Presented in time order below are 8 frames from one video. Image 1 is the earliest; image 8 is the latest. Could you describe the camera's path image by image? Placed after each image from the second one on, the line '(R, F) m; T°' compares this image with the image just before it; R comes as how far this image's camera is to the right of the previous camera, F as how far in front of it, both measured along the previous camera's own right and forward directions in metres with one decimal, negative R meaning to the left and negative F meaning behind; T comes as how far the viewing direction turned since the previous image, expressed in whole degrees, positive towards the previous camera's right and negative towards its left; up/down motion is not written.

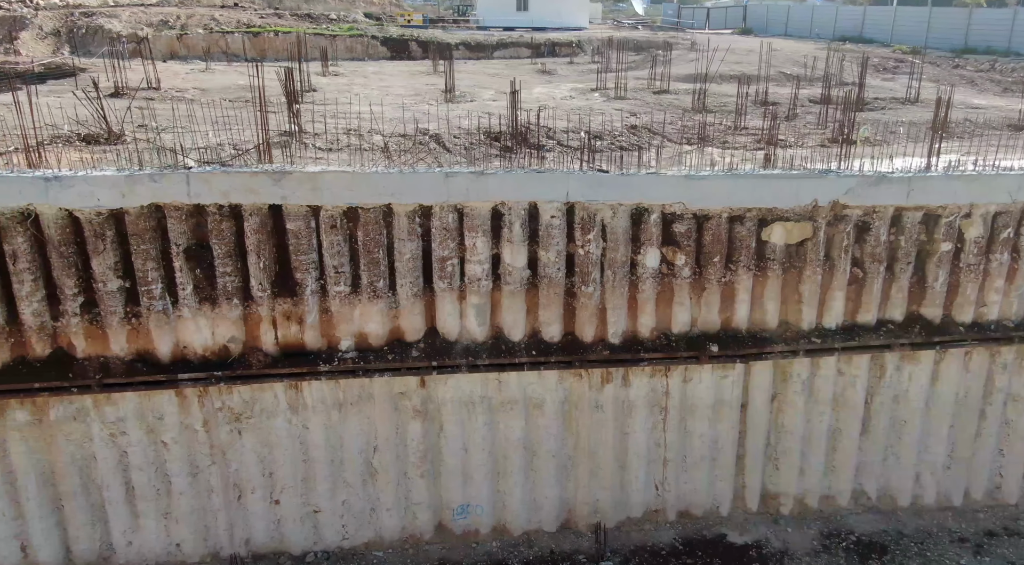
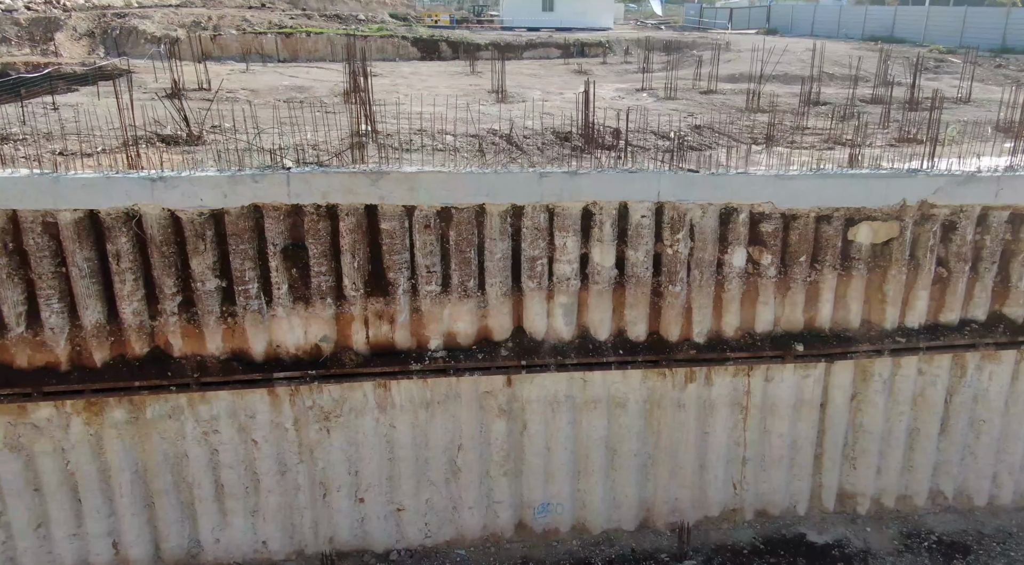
(-0.6, 0.0) m; -1°
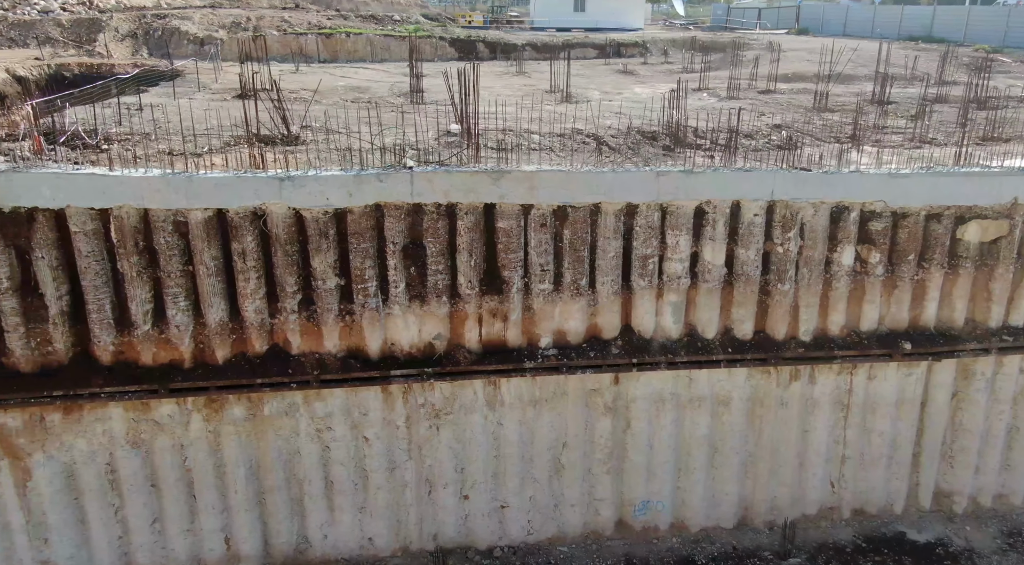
(-0.7, 0.0) m; -1°
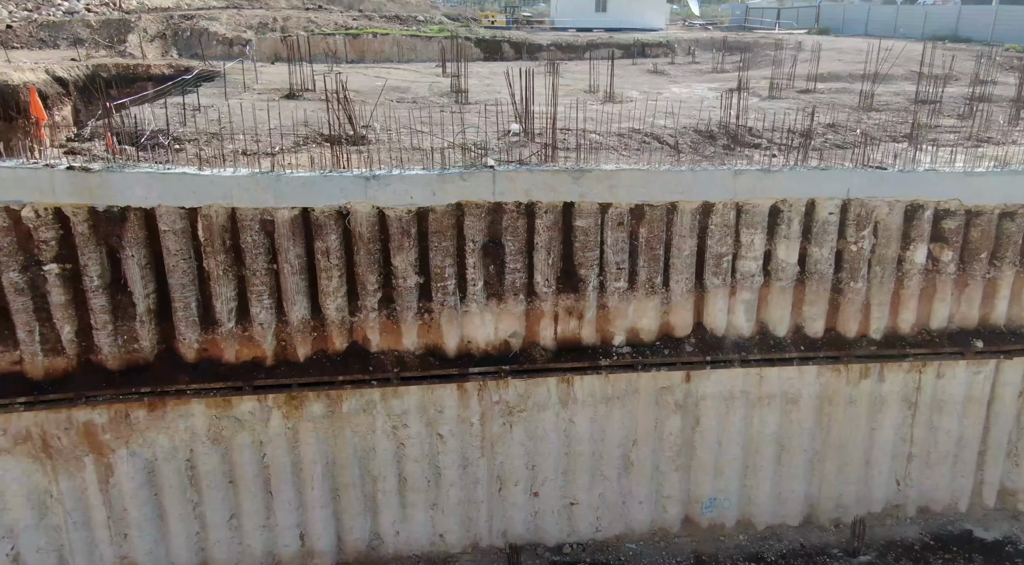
(-0.5, 0.0) m; 0°
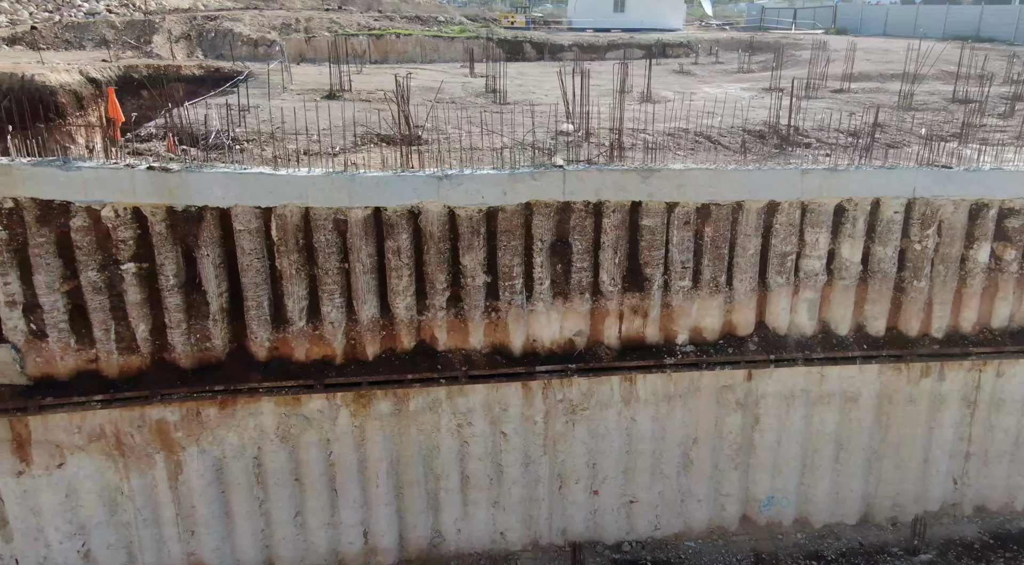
(-0.4, 0.0) m; 0°
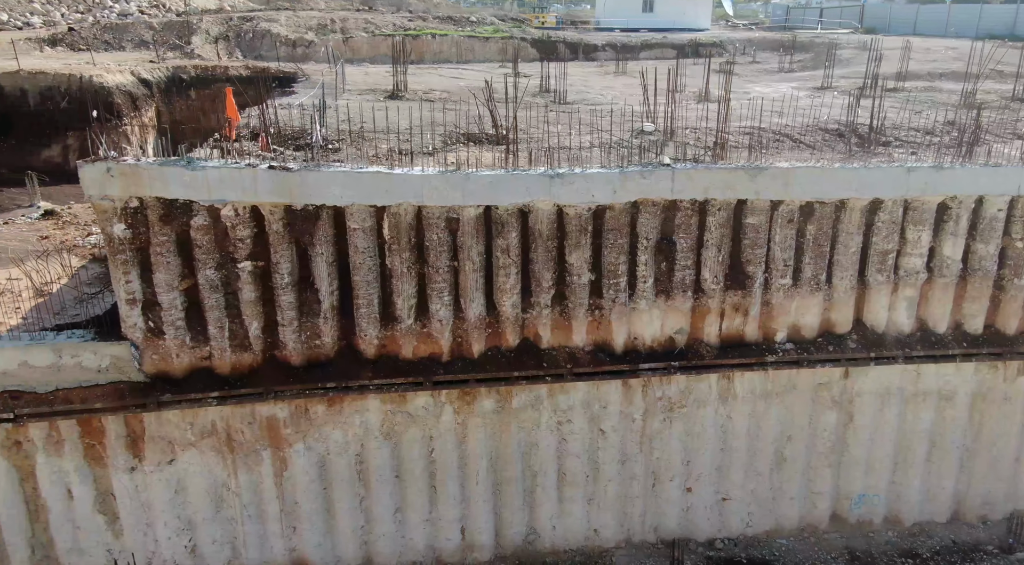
(-0.7, 0.0) m; -1°
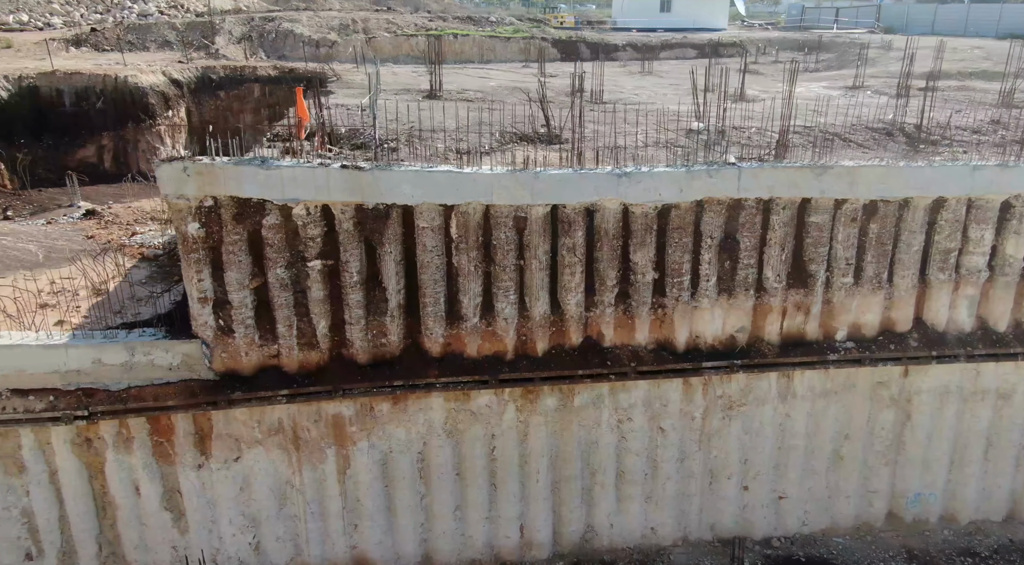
(-0.4, 0.0) m; 0°
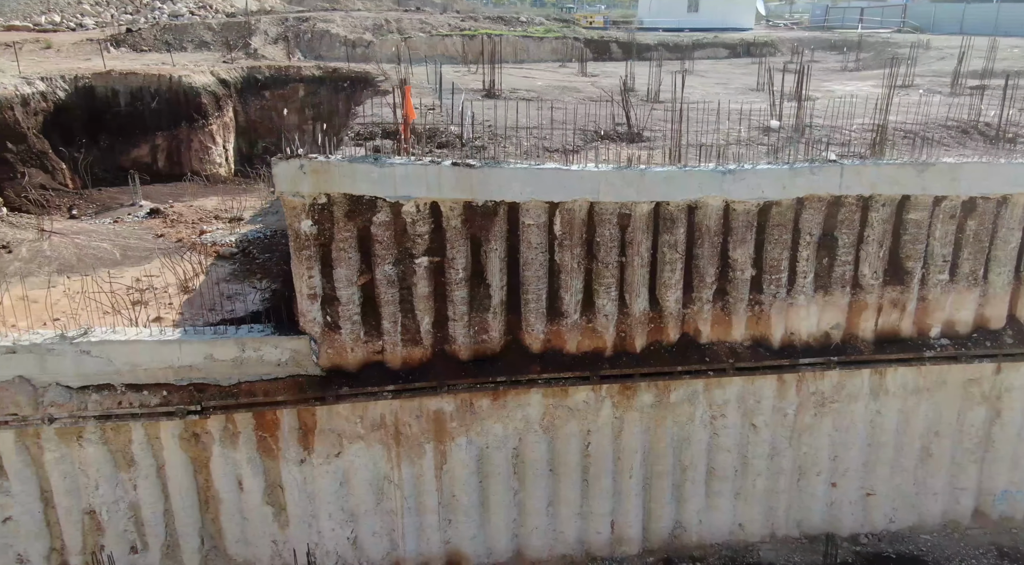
(-0.6, 0.0) m; -1°
